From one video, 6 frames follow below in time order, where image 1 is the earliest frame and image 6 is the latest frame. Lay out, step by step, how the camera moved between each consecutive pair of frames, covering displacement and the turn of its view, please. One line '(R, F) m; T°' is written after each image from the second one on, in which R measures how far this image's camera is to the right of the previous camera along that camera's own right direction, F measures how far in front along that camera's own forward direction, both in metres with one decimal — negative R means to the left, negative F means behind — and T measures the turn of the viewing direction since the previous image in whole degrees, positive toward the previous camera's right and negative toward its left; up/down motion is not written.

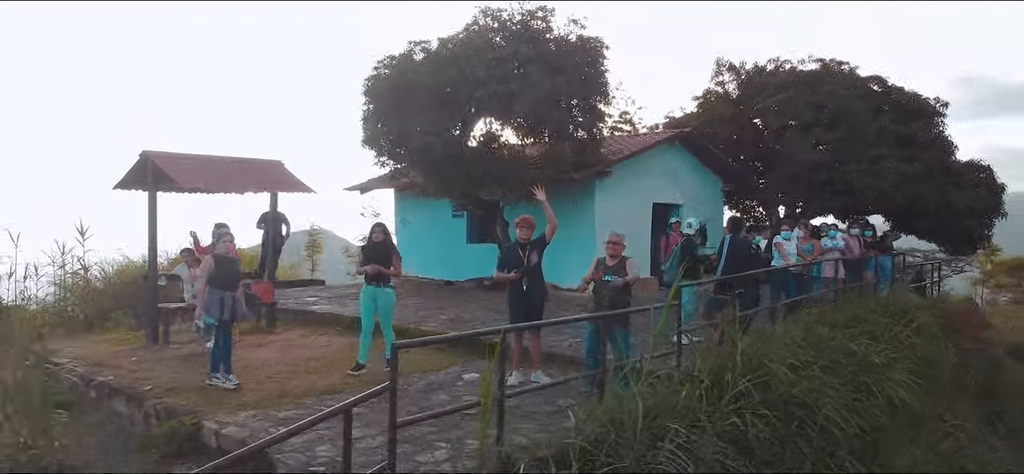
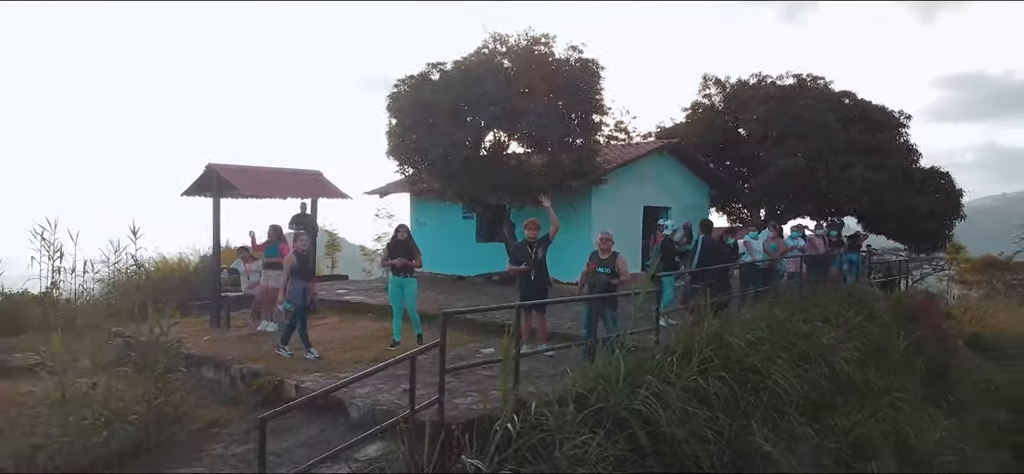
(-0.1, -1.0) m; 0°
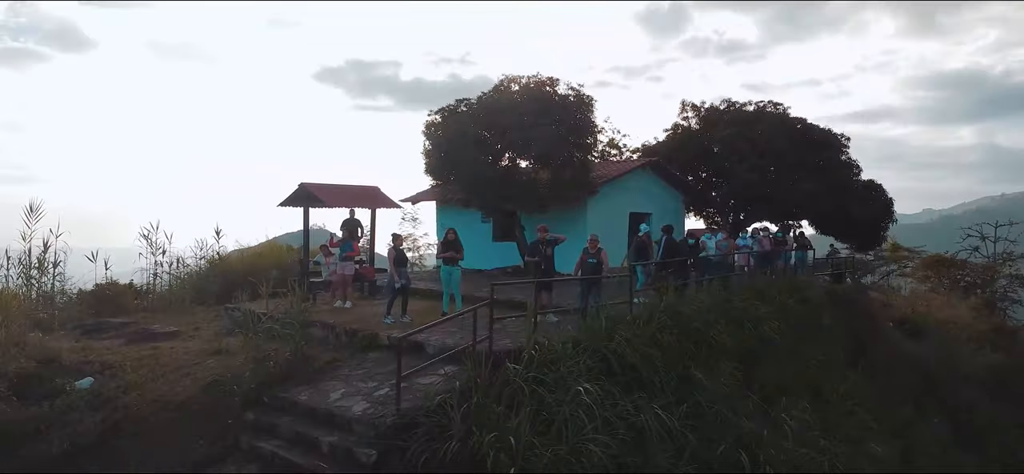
(-0.2, -2.2) m; 0°
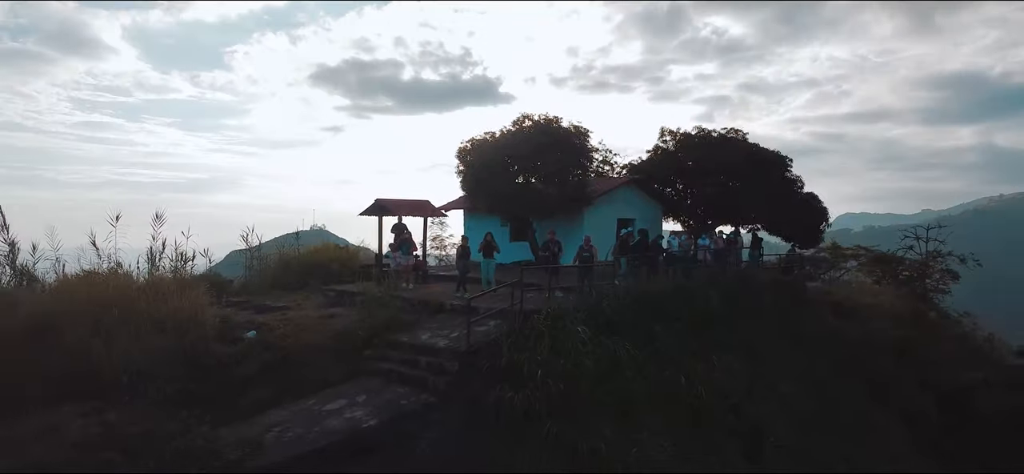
(-0.3, -3.3) m; 0°
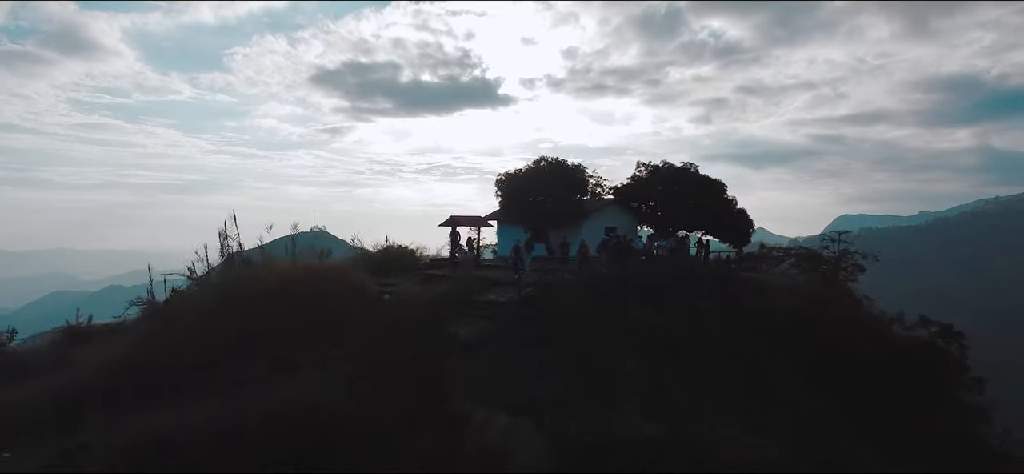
(-0.7, -6.8) m; 0°
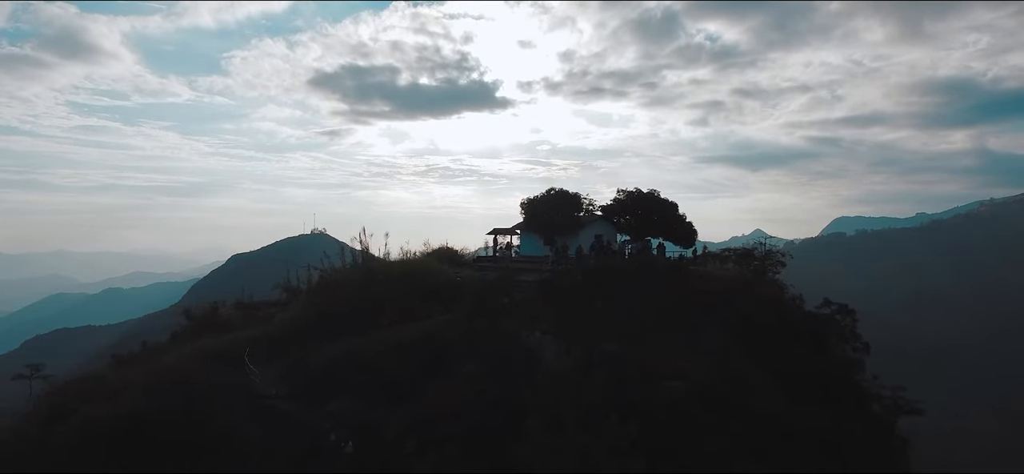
(-1.0, -10.3) m; 0°
